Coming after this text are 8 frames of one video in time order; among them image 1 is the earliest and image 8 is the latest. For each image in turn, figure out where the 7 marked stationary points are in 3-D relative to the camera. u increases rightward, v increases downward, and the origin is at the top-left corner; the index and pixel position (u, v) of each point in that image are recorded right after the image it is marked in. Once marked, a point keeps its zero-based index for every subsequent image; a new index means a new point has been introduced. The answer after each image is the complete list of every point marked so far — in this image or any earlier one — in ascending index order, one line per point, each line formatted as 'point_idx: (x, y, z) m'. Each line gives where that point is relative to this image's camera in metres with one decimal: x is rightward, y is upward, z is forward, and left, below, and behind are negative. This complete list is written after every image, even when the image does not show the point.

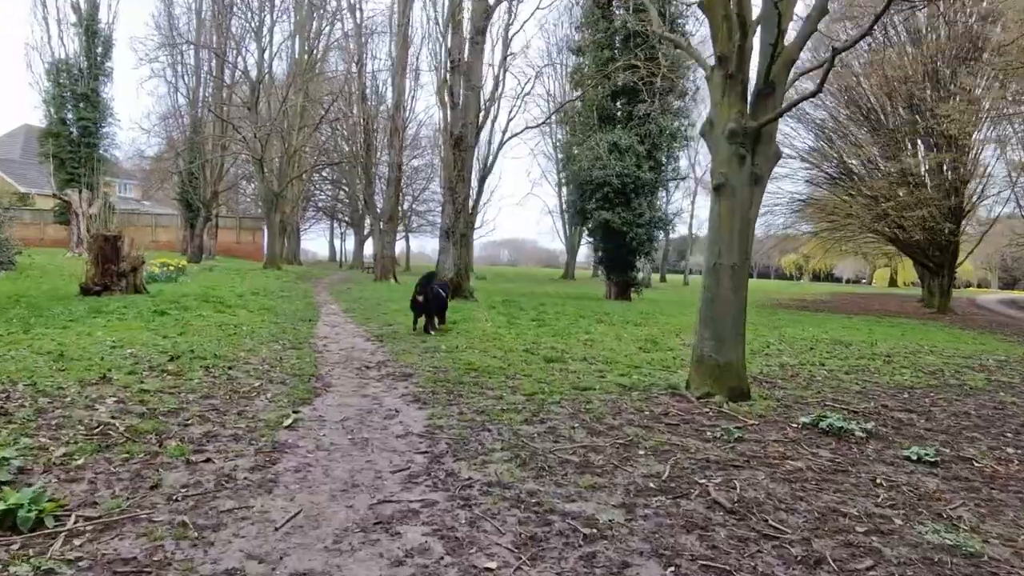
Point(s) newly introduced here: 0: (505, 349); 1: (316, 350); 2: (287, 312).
0: (-0.1, -0.9, +10.3) m
1: (-2.6, -0.8, +9.7) m
2: (-4.3, -0.5, +14.1) m
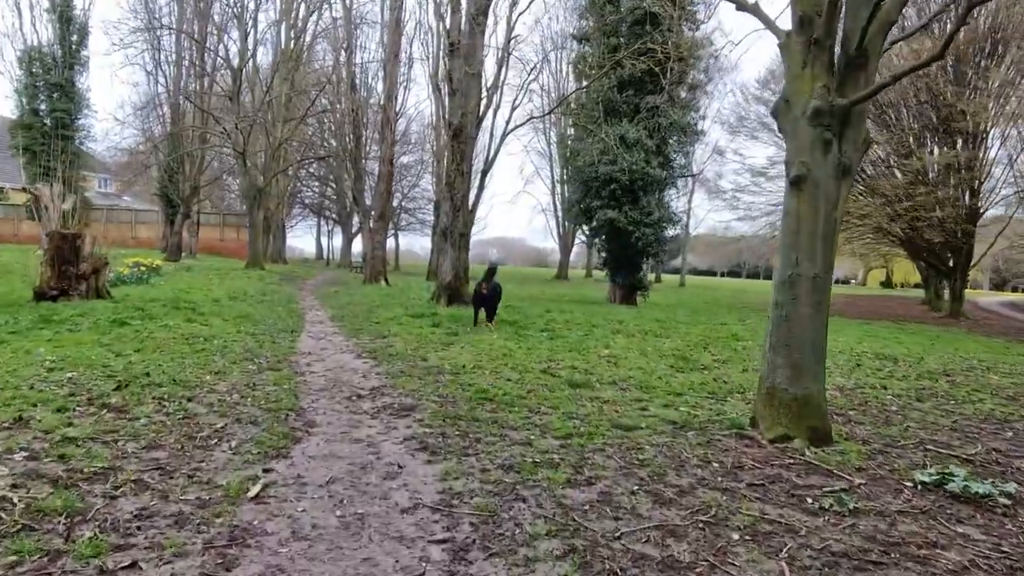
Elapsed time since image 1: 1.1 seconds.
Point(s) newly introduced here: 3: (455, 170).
0: (+0.1, -1.0, +8.8) m
1: (-2.4, -0.9, +8.2) m
2: (-4.2, -0.6, +12.5) m
3: (-1.2, +2.5, +15.7) m
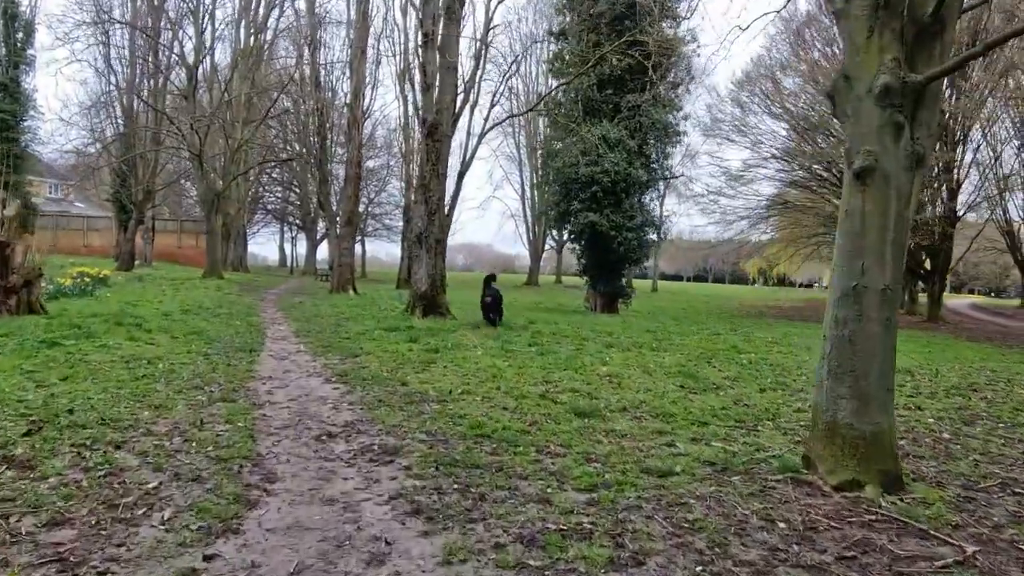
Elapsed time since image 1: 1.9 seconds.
0: (0.0, -1.1, +7.7) m
1: (-2.4, -1.1, +7.0) m
2: (-4.4, -0.8, +11.2) m
3: (-1.6, +2.3, +14.5) m
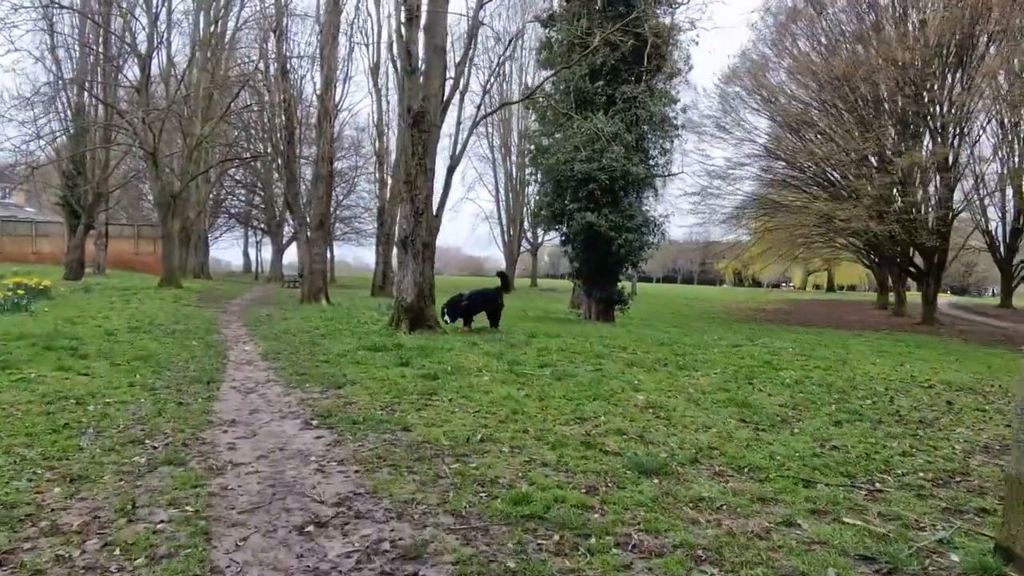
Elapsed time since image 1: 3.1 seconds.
0: (+0.3, -1.3, +6.0) m
1: (-2.1, -1.2, +5.2) m
2: (-4.3, -1.0, +9.3) m
3: (-1.6, +2.1, +12.8) m
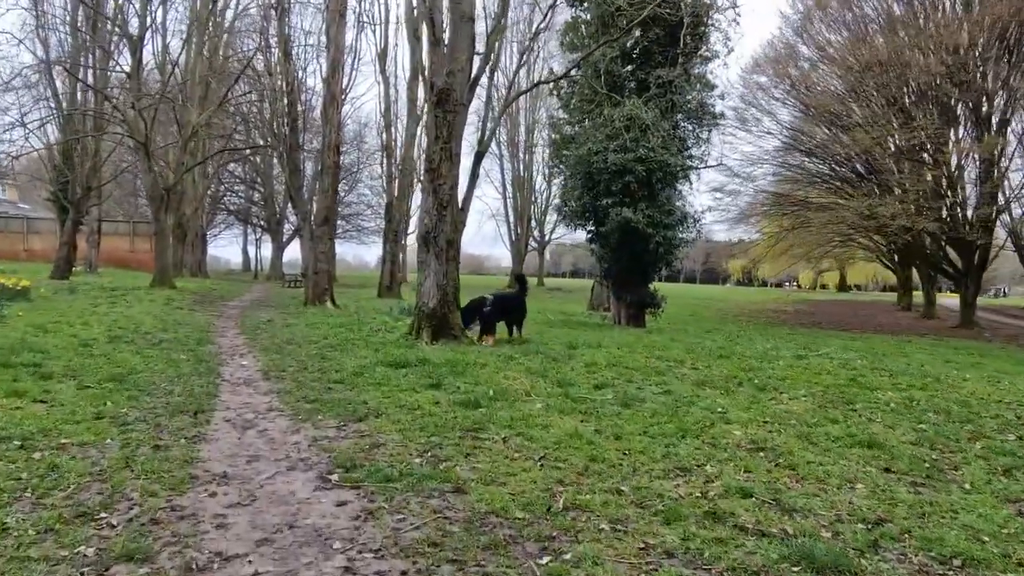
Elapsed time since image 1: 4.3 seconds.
0: (+0.9, -1.3, +4.4) m
1: (-1.5, -1.3, +3.5) m
2: (-3.7, -1.0, +7.7) m
3: (-1.1, +2.1, +11.1) m
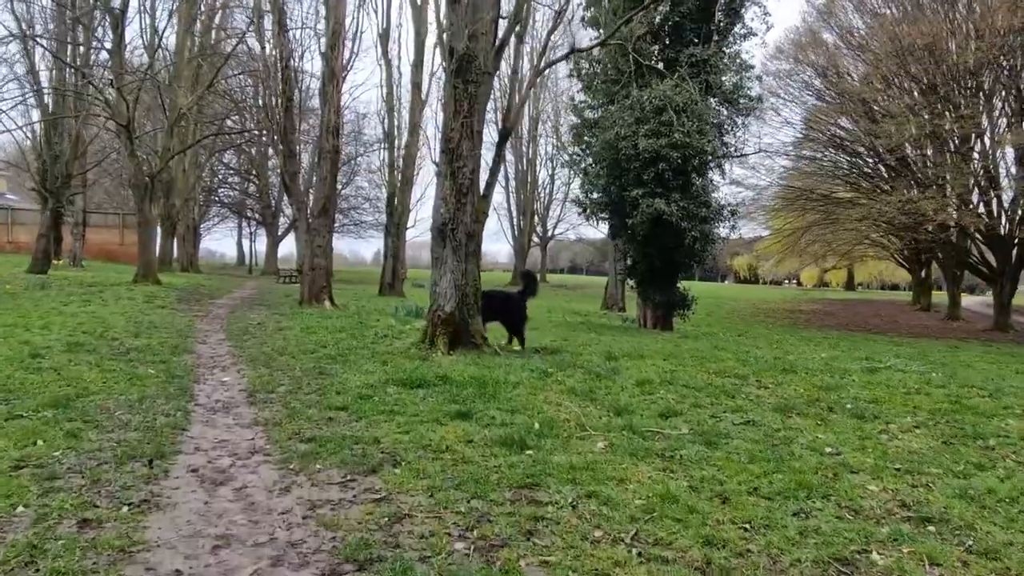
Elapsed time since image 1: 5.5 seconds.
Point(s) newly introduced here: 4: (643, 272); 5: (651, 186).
0: (+1.3, -1.4, +2.7) m
1: (-1.1, -1.4, +1.9) m
2: (-3.3, -1.0, +6.0) m
3: (-0.7, +2.1, +9.4) m
4: (+2.9, +0.3, +16.4) m
5: (+2.8, +2.1, +15.3) m
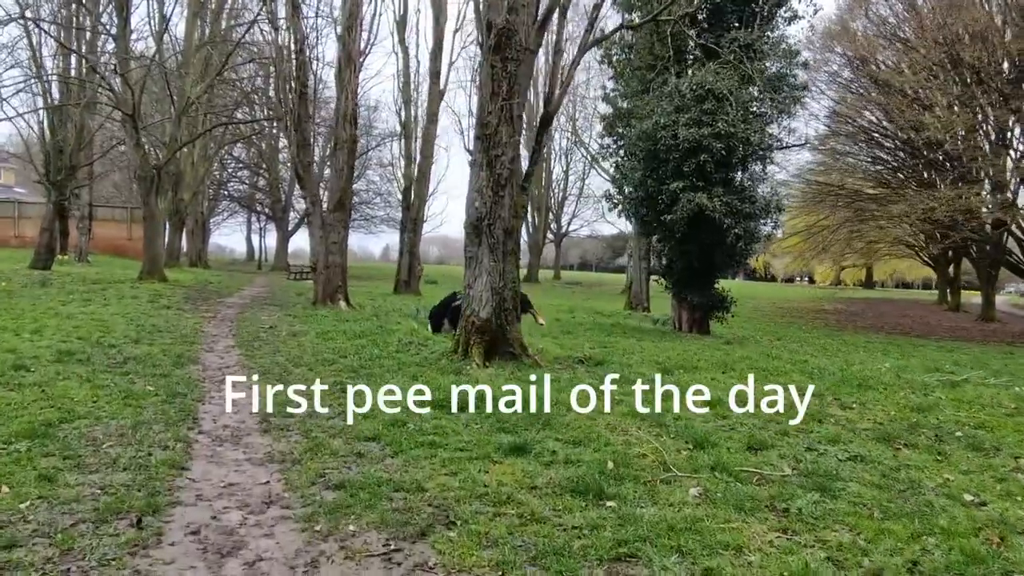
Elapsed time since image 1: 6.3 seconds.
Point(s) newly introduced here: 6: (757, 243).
0: (+1.7, -1.5, +1.7) m
1: (-0.7, -1.4, +0.8) m
2: (-2.8, -1.1, +5.0) m
3: (-0.1, +2.0, +8.4) m
4: (+3.5, +0.3, +15.3) m
5: (+3.4, +2.1, +14.2) m
6: (+4.9, +0.9, +14.8) m
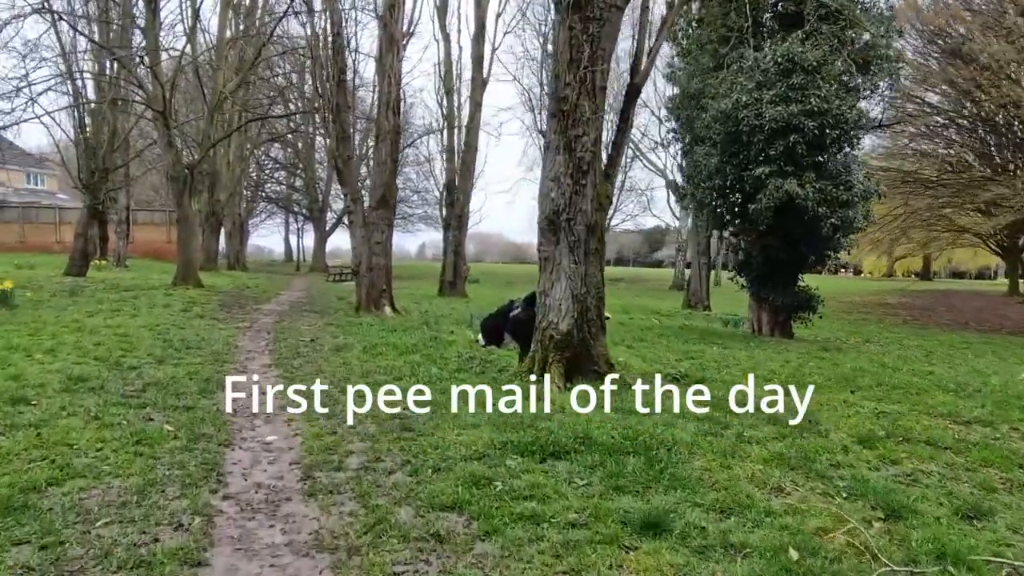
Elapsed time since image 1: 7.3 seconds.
0: (+2.3, -1.6, +0.2) m
1: (-0.2, -1.6, -0.5) m
2: (-2.1, -1.2, +3.7) m
3: (+0.6, +1.9, +6.9) m
4: (+4.6, +0.3, +13.7) m
5: (+4.5, +2.1, +12.6) m
6: (+6.0, +0.9, +13.1) m
